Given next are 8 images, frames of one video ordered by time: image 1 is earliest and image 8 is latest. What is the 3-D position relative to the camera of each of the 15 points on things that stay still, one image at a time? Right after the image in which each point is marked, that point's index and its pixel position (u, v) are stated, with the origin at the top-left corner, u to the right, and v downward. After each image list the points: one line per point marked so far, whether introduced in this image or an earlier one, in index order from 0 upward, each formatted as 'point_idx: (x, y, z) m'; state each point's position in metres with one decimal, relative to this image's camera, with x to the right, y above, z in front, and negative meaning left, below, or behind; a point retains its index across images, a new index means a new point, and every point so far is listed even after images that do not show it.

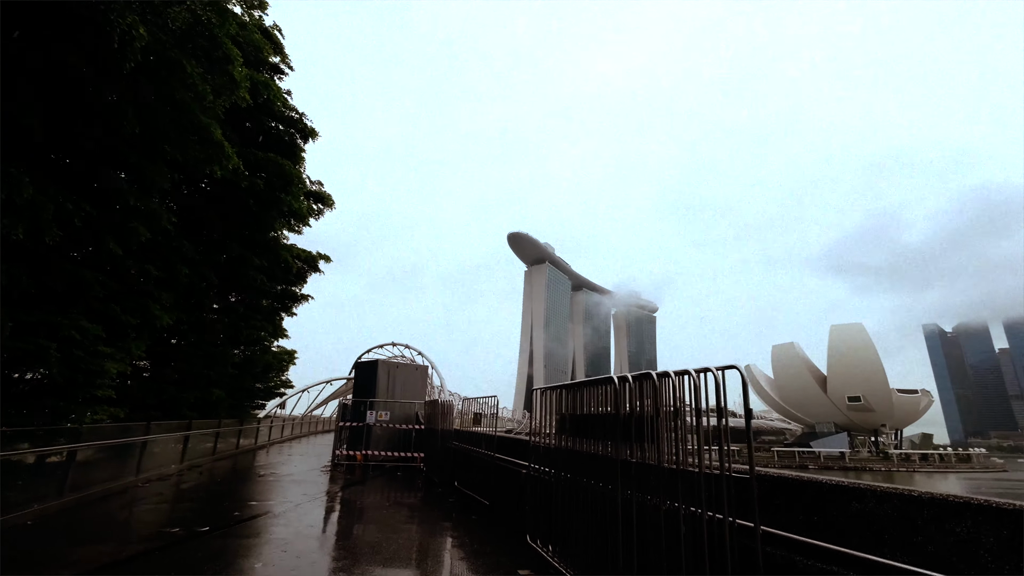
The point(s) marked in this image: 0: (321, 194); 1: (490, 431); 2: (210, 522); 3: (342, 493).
0: (-5.5, +2.8, +13.9) m
1: (-0.4, -2.5, +8.6) m
2: (-4.6, -3.5, +7.4) m
3: (-3.9, -4.7, +11.1) m
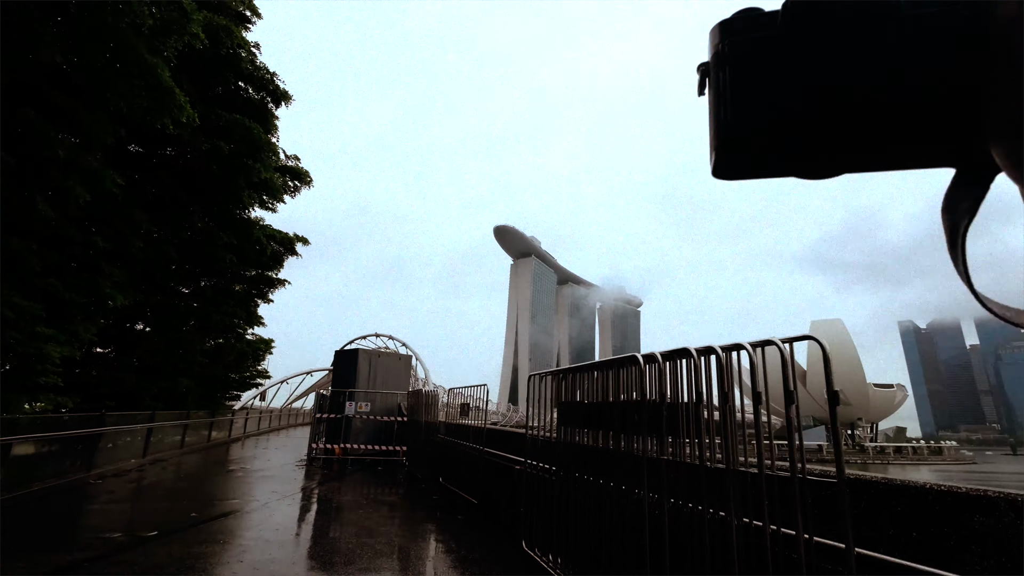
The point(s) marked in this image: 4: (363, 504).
0: (-5.7, +3.2, +12.9) m
1: (-0.5, -2.2, +7.9) m
2: (-4.7, -3.1, +6.5) m
3: (-4.1, -4.3, +10.3) m
4: (-2.6, -3.7, +8.5) m
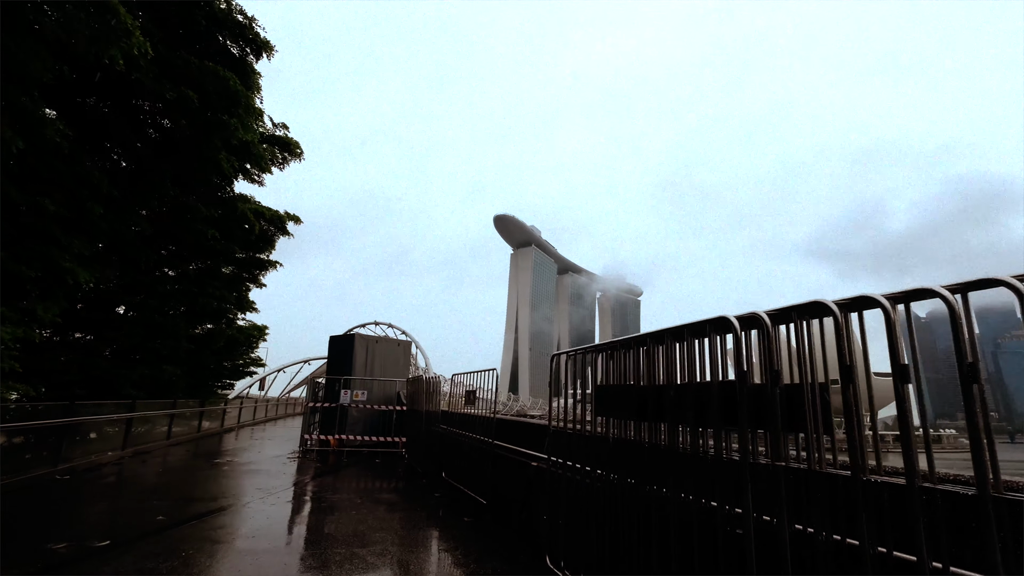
0: (-5.6, +3.7, +12.0) m
1: (-0.4, -1.8, +7.0) m
2: (-4.5, -2.8, +5.7) m
3: (-3.9, -3.8, +9.5) m
4: (-2.4, -3.3, +7.6) m
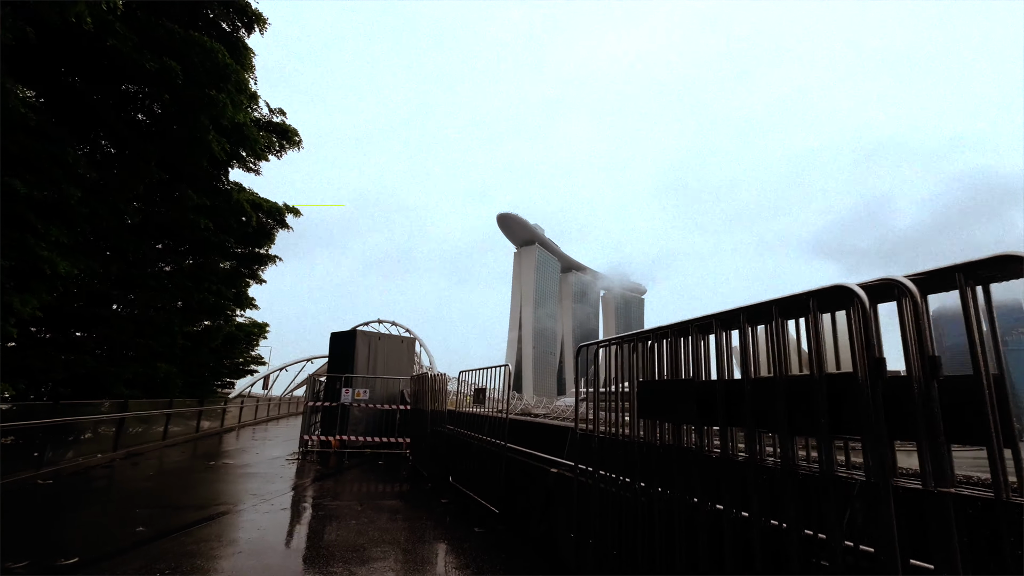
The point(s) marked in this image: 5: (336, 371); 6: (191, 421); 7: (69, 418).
0: (-5.4, +3.8, +11.4) m
1: (-0.2, -1.6, +6.5) m
2: (-4.4, -2.7, +5.2) m
3: (-3.7, -3.7, +9.0) m
4: (-2.2, -3.2, +7.1) m
5: (-4.8, -2.3, +13.3) m
6: (-10.5, -4.4, +16.0) m
7: (-8.6, -2.5, +9.5) m
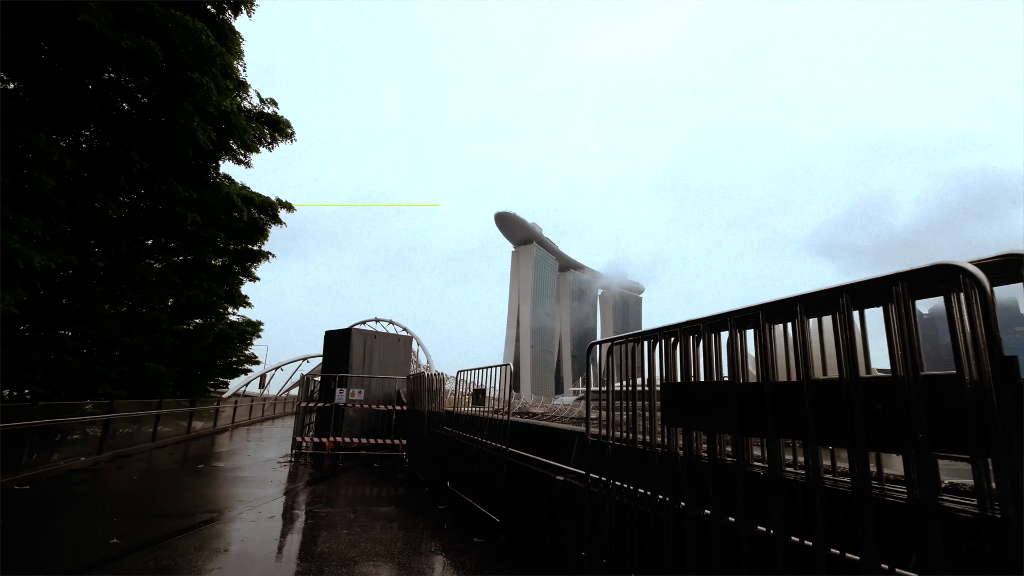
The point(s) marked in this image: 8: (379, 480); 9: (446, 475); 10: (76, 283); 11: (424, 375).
0: (-5.4, +3.9, +11.1) m
1: (-0.2, -1.6, +6.1) m
2: (-4.3, -2.6, +4.8) m
3: (-3.7, -3.6, +8.6) m
4: (-2.2, -3.1, +6.7) m
5: (-4.8, -2.2, +13.0) m
6: (-10.6, -4.3, +15.6) m
7: (-8.6, -2.4, +9.1) m
8: (-2.6, -3.7, +9.4) m
9: (-1.0, -2.9, +7.7) m
10: (-9.0, +0.1, +10.1) m
11: (-1.7, -1.7, +9.2) m
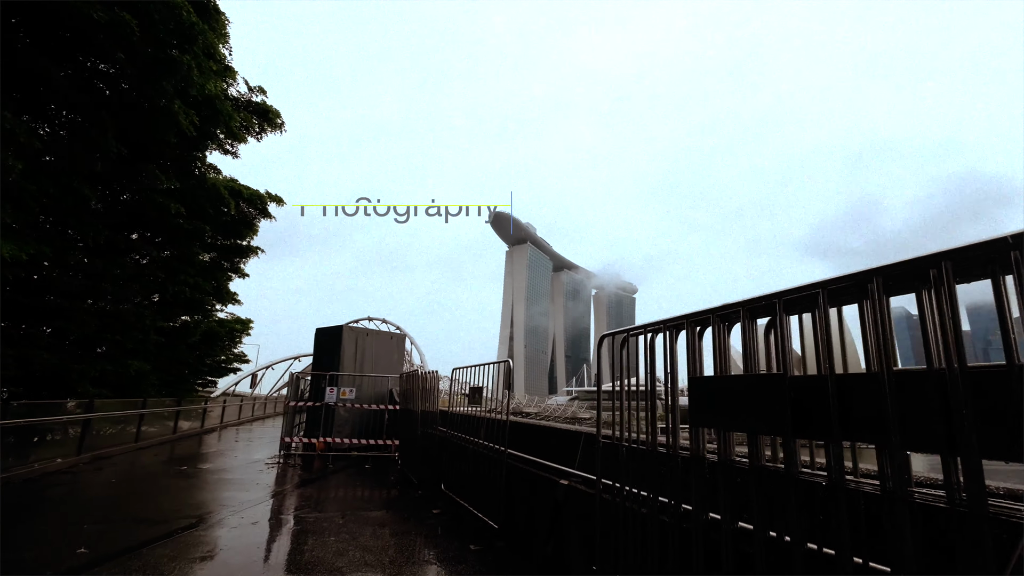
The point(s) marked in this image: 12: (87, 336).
0: (-5.4, +4.0, +10.7) m
1: (-0.2, -1.5, +5.8) m
2: (-4.3, -2.5, +4.5) m
3: (-3.8, -3.5, +8.3) m
4: (-2.2, -3.0, +6.4) m
5: (-4.9, -2.1, +12.6) m
6: (-10.7, -4.1, +15.2) m
7: (-8.7, -2.3, +8.7) m
8: (-2.6, -3.6, +9.1) m
9: (-1.1, -2.8, +7.3) m
10: (-9.0, +0.2, +9.6) m
11: (-1.7, -1.6, +8.9) m
12: (-9.2, -1.1, +10.6) m
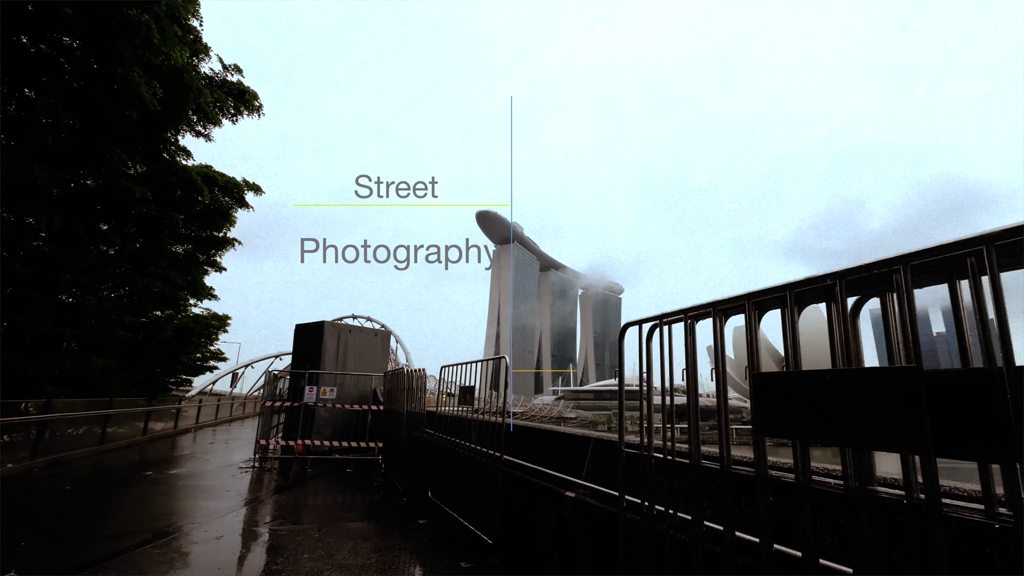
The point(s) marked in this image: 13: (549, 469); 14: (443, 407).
0: (-5.6, +4.2, +10.0) m
1: (-0.3, -1.4, +5.3) m
2: (-4.4, -2.4, +3.8) m
3: (-3.9, -3.4, +7.7) m
4: (-2.3, -2.9, +5.8) m
5: (-5.2, -1.9, +12.0) m
6: (-11.0, -4.0, +14.4) m
7: (-8.8, -2.2, +7.9) m
8: (-2.8, -3.5, +8.5) m
9: (-1.2, -2.7, +6.8) m
10: (-9.2, +0.4, +8.9) m
11: (-1.9, -1.4, +8.3) m
12: (-9.4, -0.9, +9.8) m
13: (+0.2, -1.5, +4.3) m
14: (-0.9, -1.6, +6.6) m
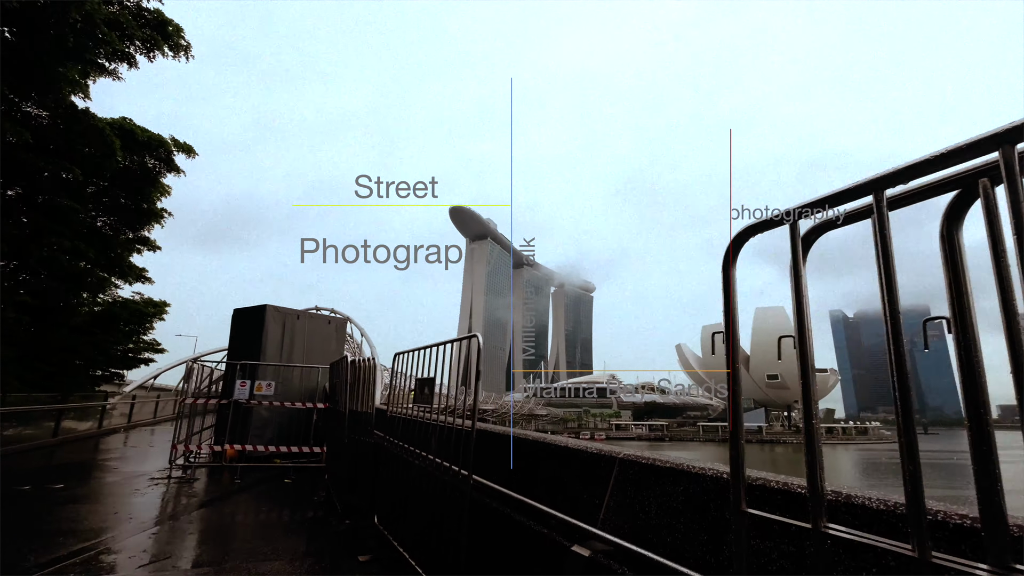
0: (-6.0, +4.6, +8.3) m
1: (-0.5, -1.0, +3.9) m
2: (-4.5, -2.0, +2.2) m
3: (-4.3, -3.0, +6.1) m
4: (-2.6, -2.5, +4.3) m
5: (-5.8, -1.5, +10.3) m
6: (-11.8, -3.4, +12.4) m
7: (-9.2, -1.7, +6.1) m
8: (-3.2, -3.1, +7.0) m
9: (-1.5, -2.4, +5.4) m
10: (-9.5, +0.9, +7.0) m
11: (-2.2, -1.0, +6.8) m
12: (-9.8, -0.4, +7.9) m
13: (+0.1, -1.2, +2.9) m
14: (-1.2, -1.2, +5.2) m
